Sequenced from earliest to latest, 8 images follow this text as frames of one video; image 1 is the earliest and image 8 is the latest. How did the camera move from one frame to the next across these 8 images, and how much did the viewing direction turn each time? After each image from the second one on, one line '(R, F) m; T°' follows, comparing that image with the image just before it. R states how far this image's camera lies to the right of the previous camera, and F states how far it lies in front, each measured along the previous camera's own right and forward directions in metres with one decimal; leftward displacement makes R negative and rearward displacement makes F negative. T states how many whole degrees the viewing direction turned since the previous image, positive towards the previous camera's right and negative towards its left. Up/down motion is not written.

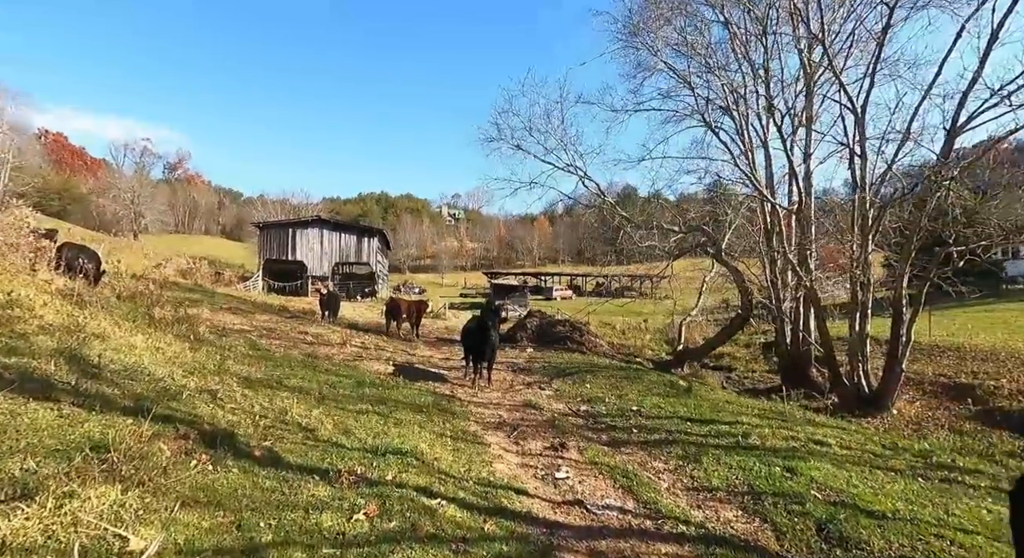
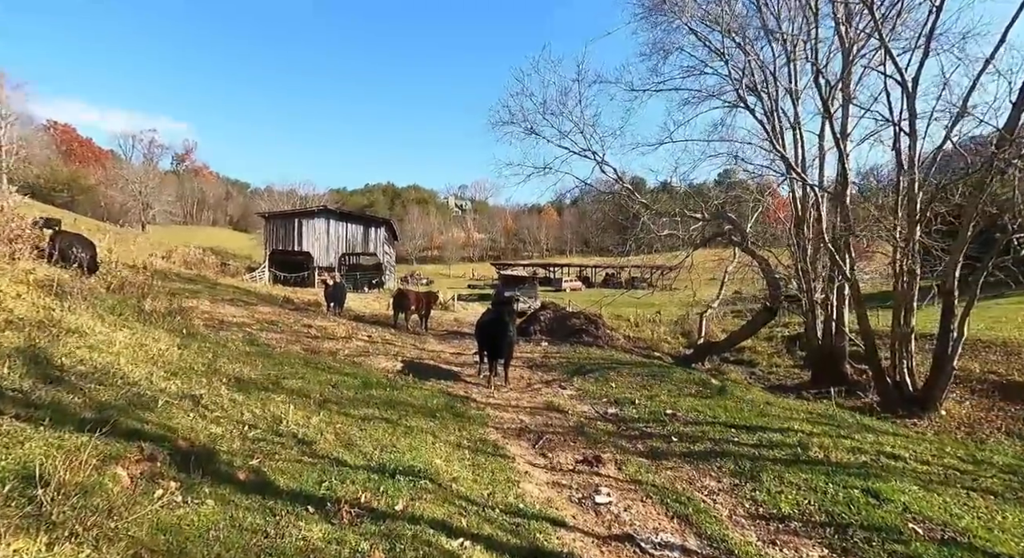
(-0.2, +0.7) m; -1°
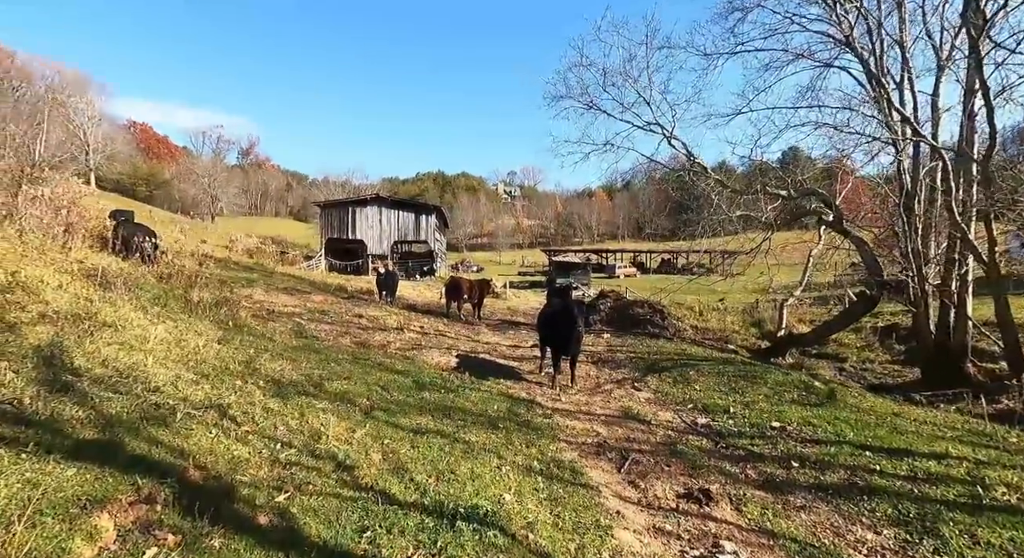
(-0.2, +0.9) m; -5°
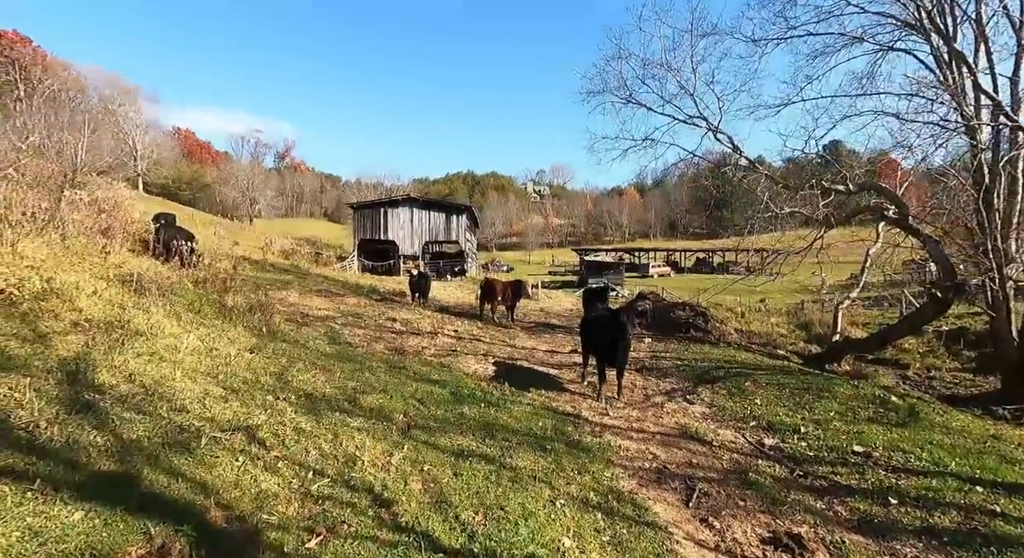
(-0.2, +0.4) m; -3°
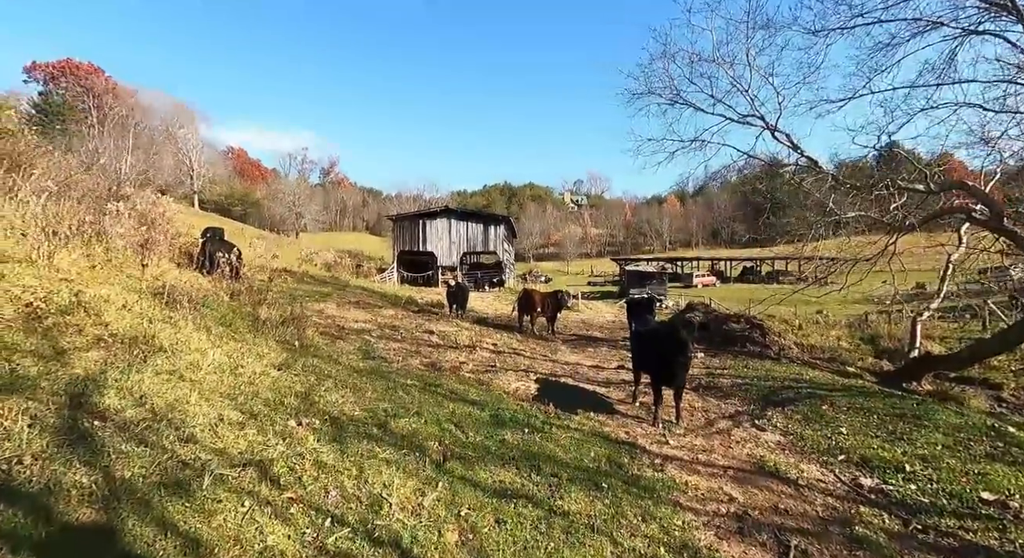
(-0.1, +0.6) m; -4°
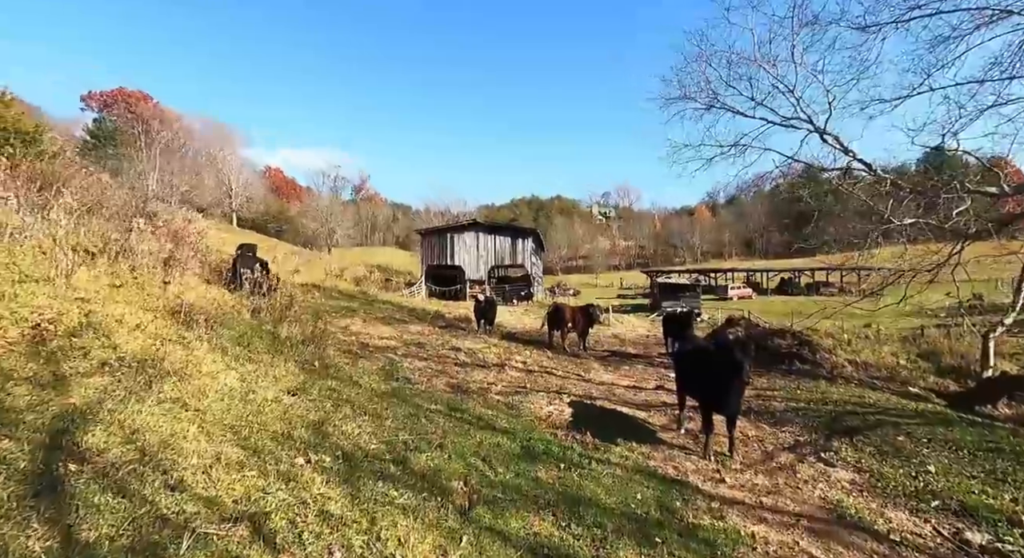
(0.0, +0.5) m; -3°
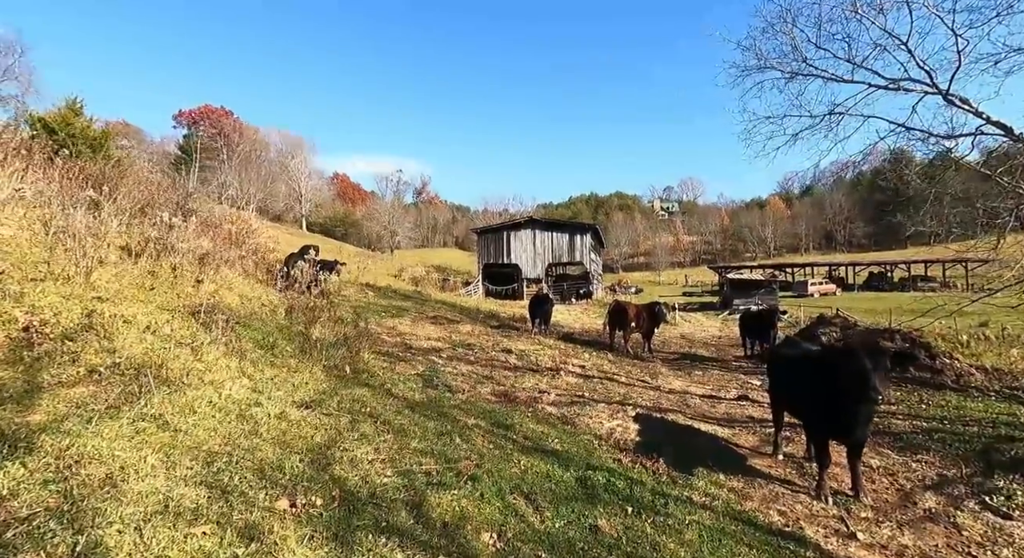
(+0.1, +1.1) m; -6°
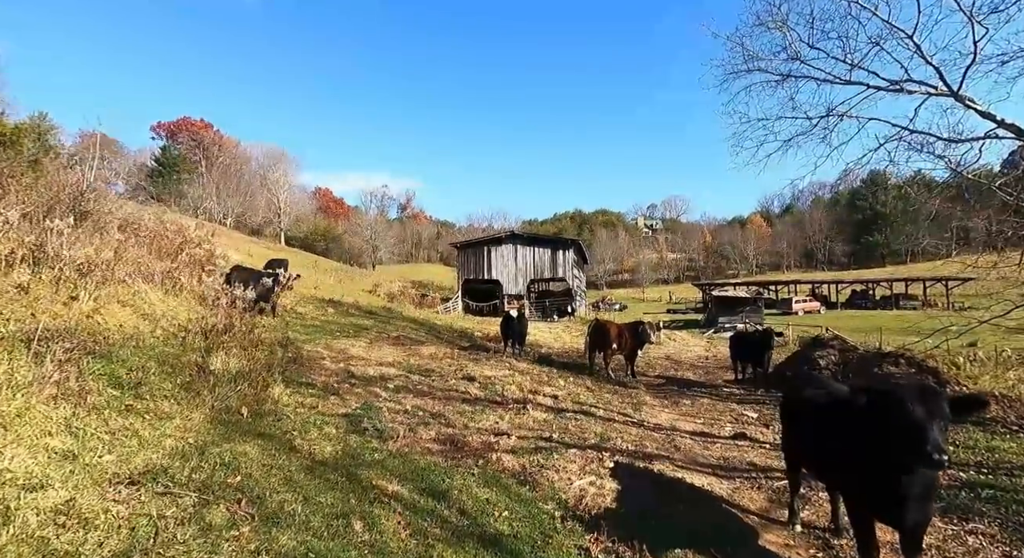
(+0.4, +1.4) m; +2°
